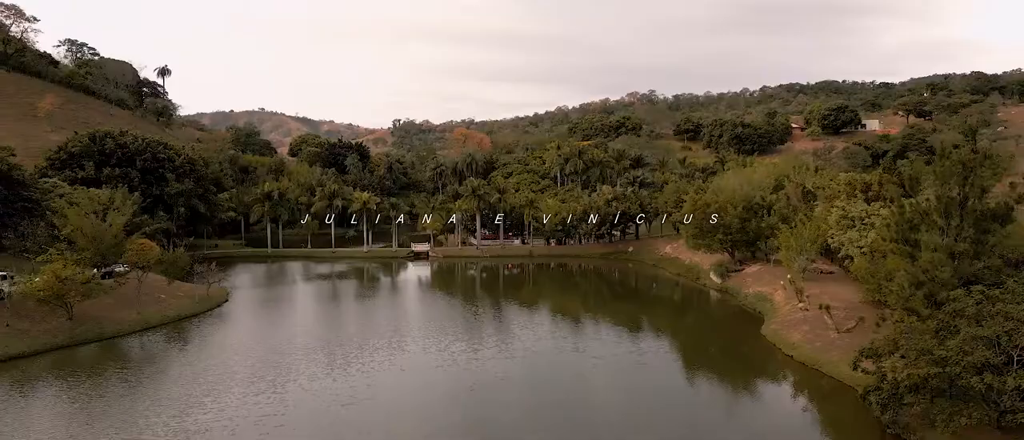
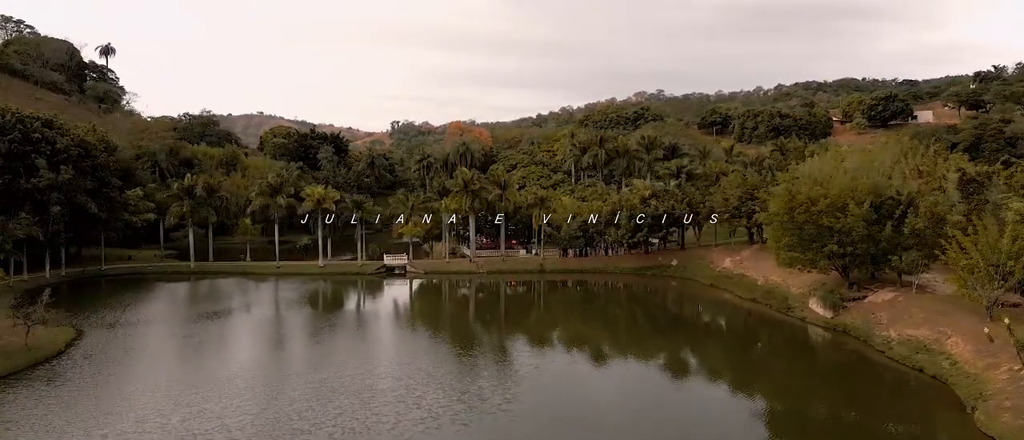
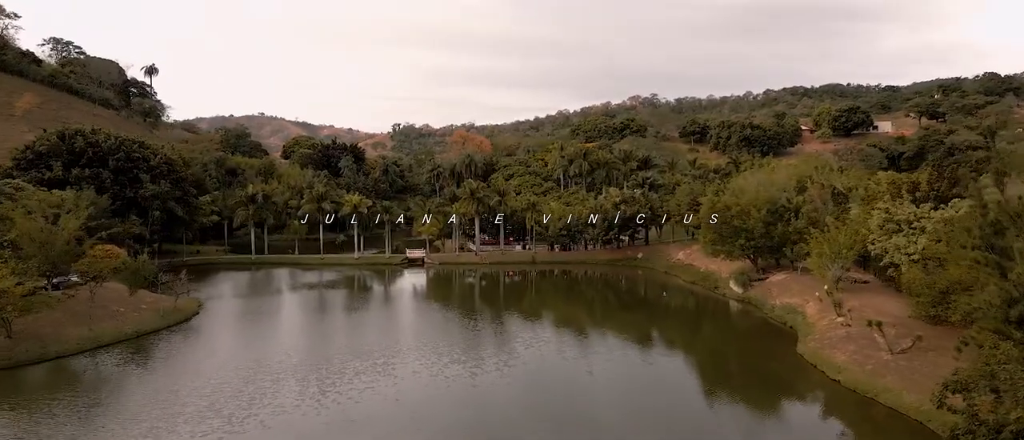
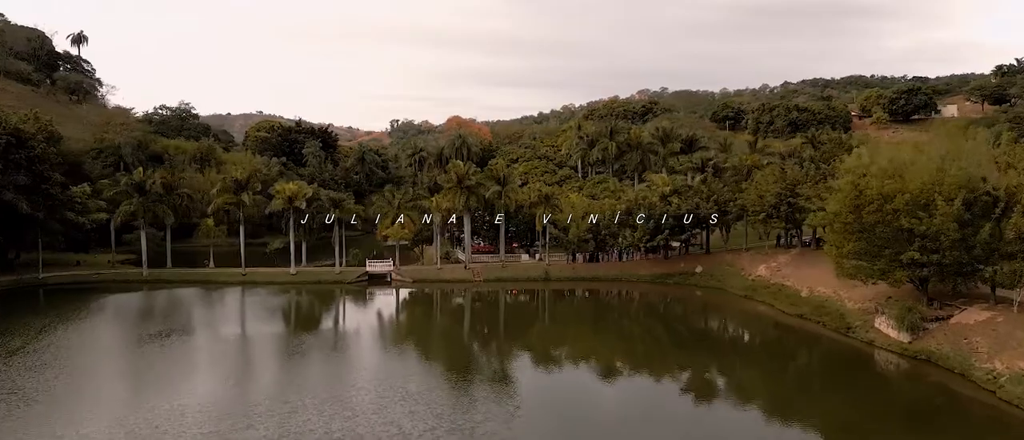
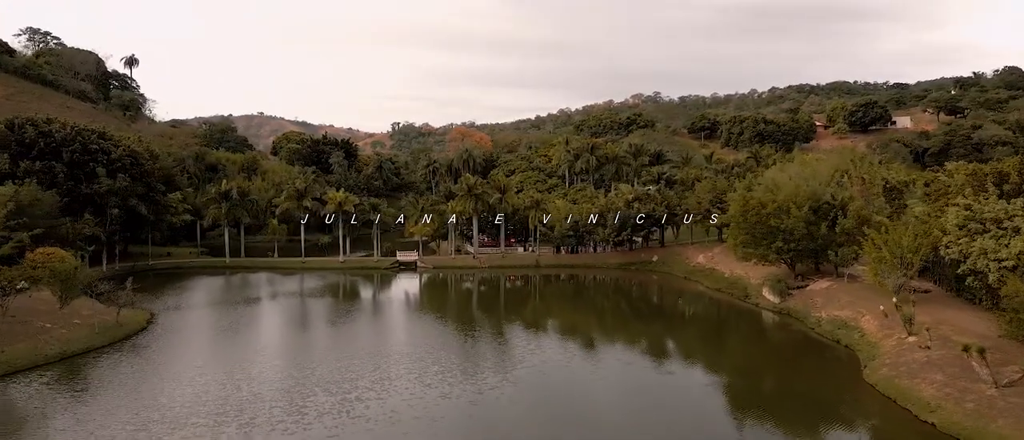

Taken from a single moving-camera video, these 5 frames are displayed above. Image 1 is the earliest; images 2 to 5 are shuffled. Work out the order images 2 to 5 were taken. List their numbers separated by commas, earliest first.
3, 5, 2, 4
